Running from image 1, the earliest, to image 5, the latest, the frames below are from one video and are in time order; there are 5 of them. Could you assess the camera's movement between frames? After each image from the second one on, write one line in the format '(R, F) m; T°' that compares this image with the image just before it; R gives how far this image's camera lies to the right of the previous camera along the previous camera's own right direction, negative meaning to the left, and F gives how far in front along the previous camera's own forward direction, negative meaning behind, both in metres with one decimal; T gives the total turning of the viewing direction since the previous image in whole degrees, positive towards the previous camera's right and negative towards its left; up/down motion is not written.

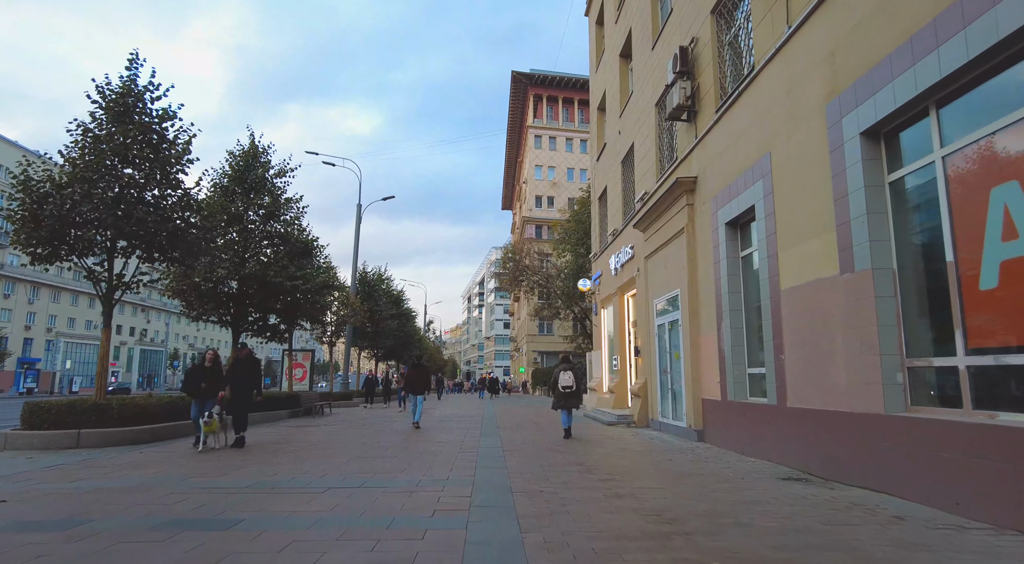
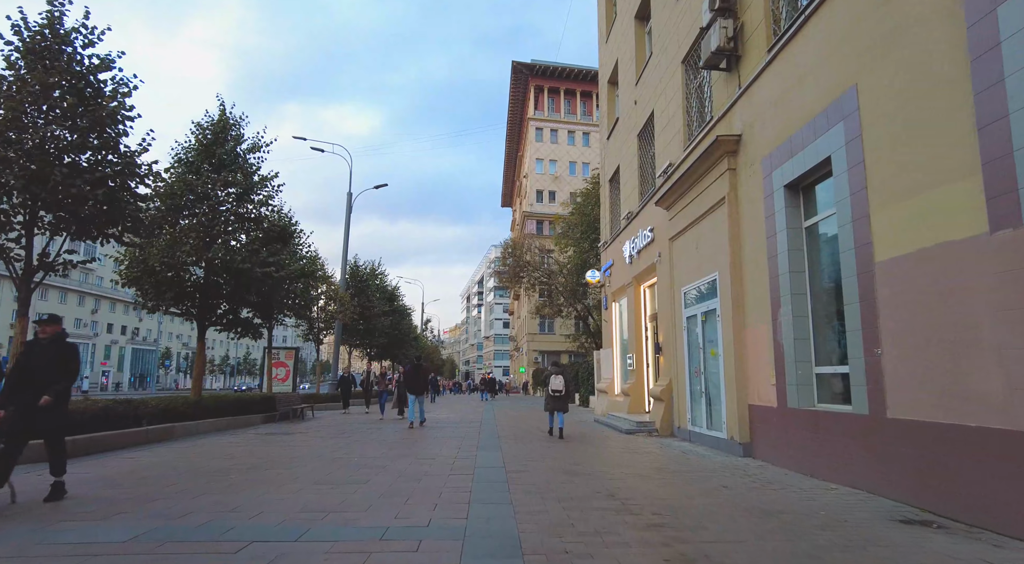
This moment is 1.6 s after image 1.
(-0.1, +2.0) m; 0°
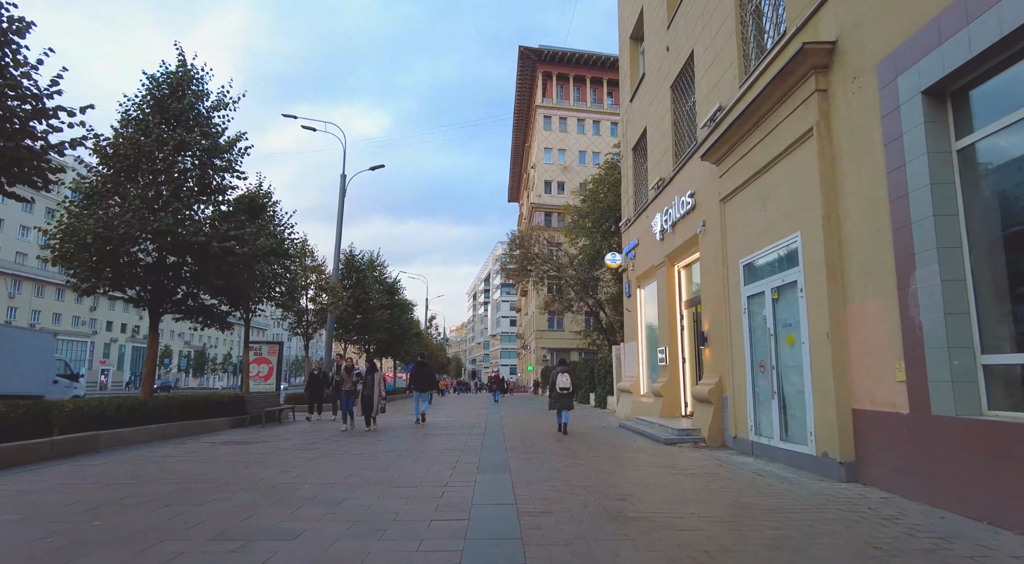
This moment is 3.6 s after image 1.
(-0.1, +2.5) m; -1°
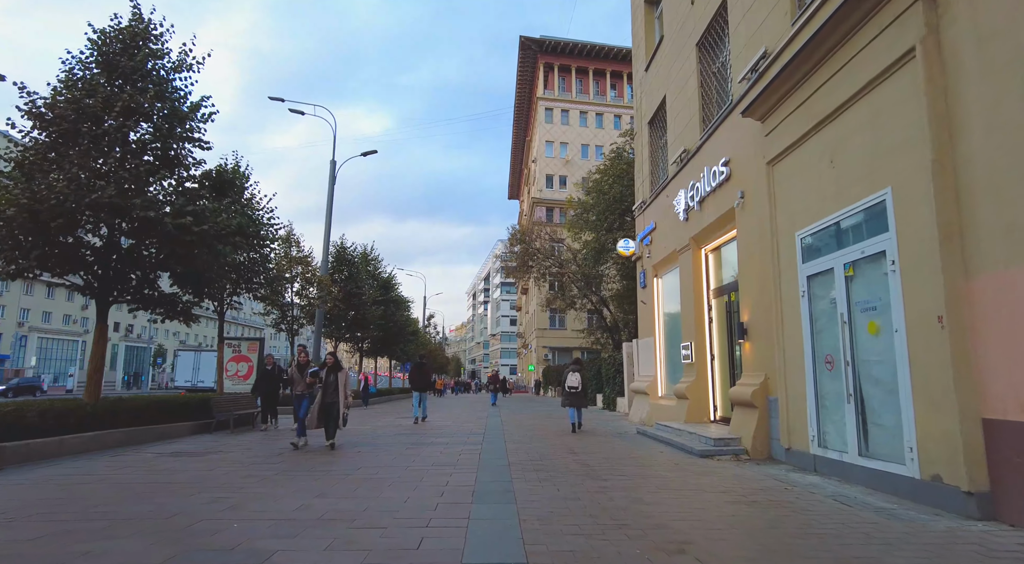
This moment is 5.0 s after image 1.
(-0.1, +1.7) m; 0°
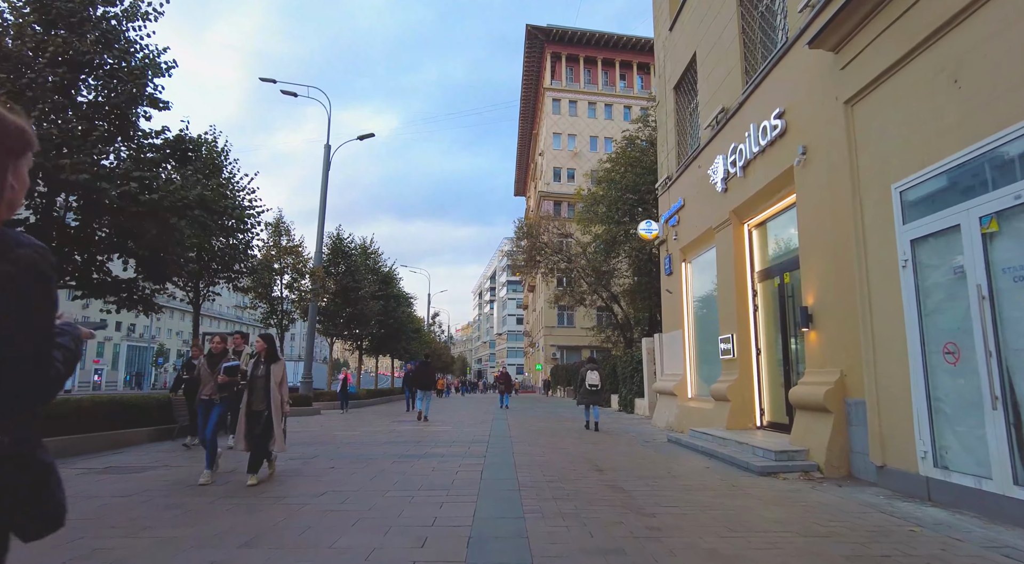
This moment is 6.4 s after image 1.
(0.0, +1.8) m; -1°
